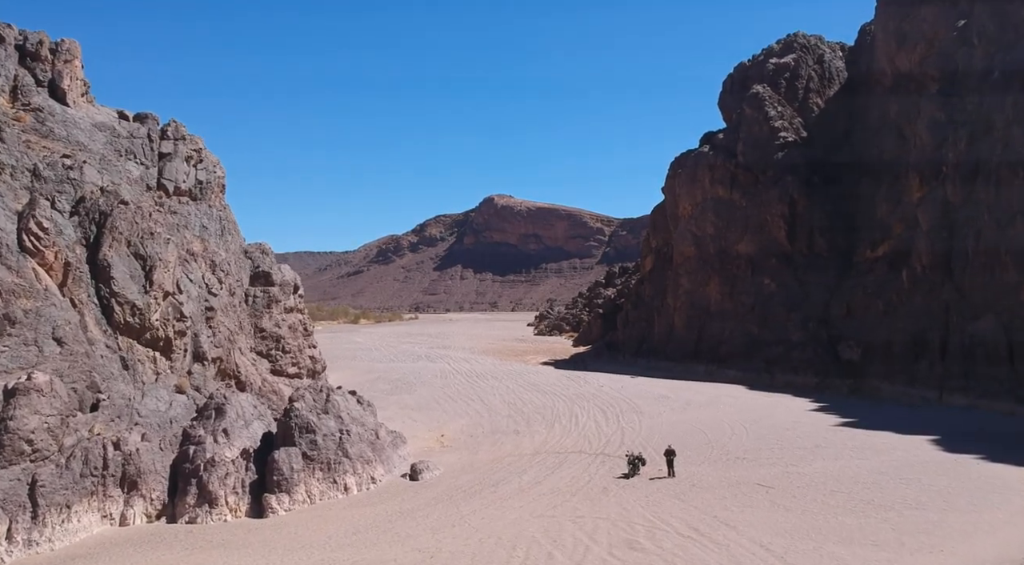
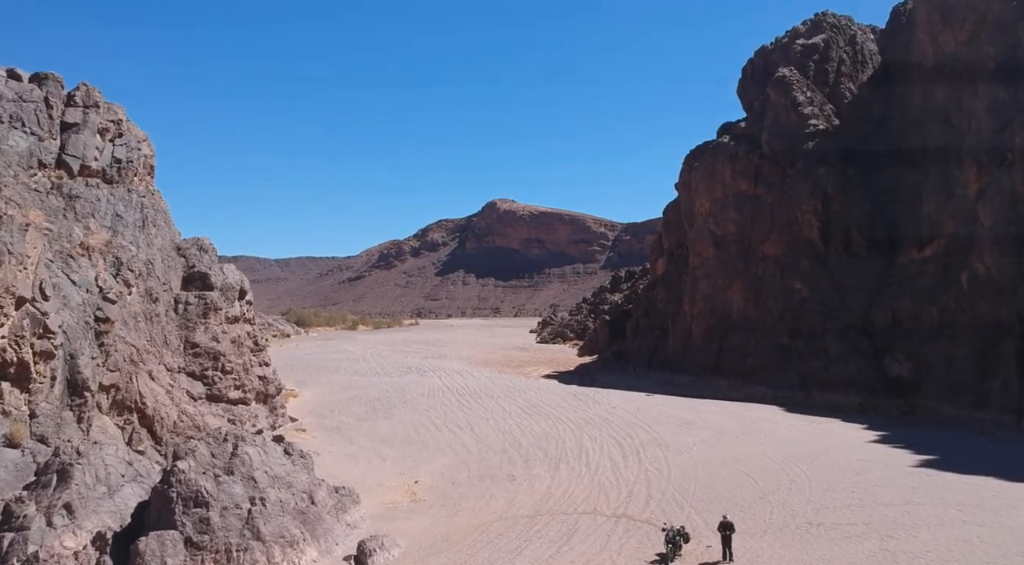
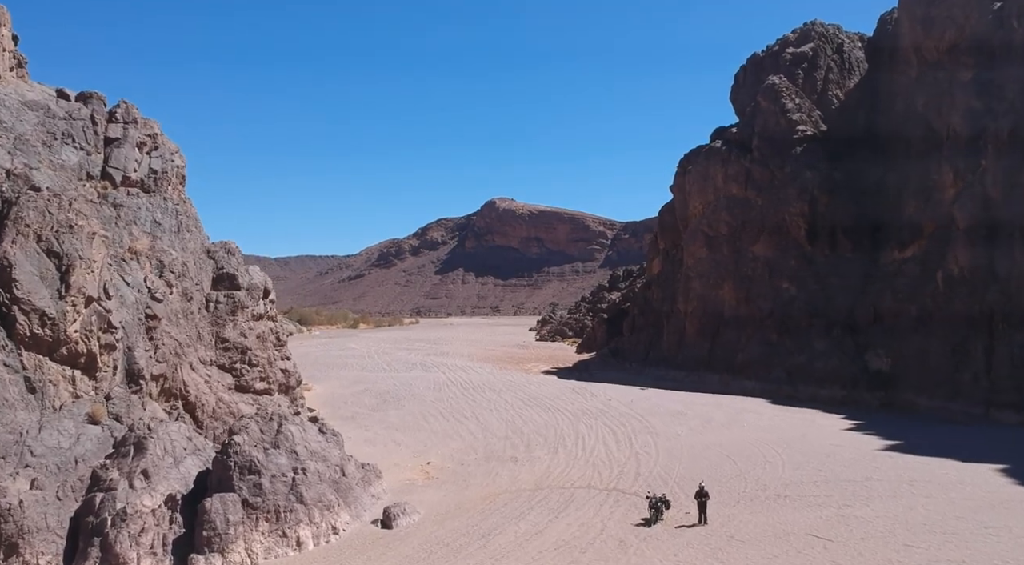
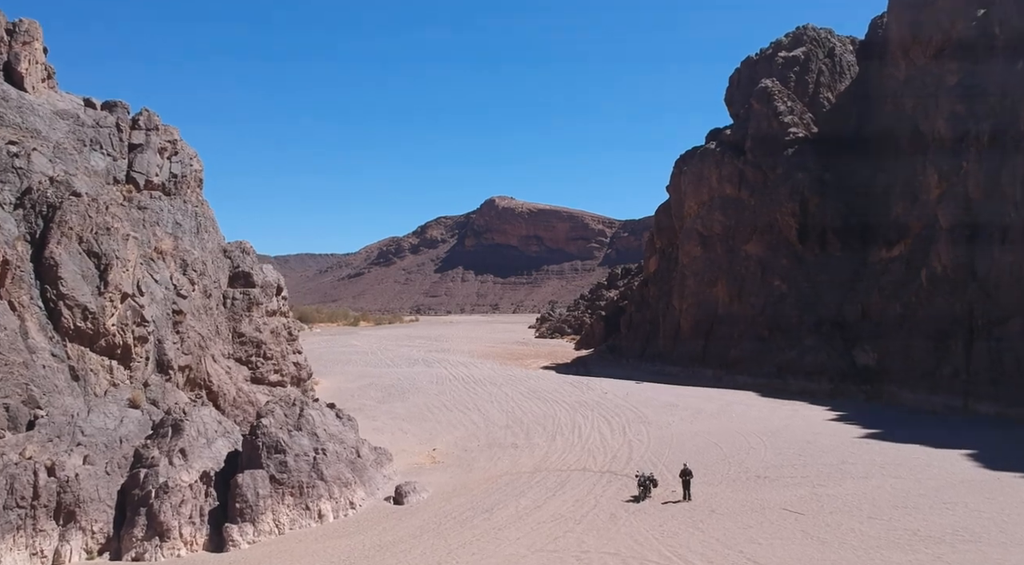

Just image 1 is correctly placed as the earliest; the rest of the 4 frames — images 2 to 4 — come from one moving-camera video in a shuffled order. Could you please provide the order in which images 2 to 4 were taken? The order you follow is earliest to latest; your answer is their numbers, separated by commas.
4, 3, 2
